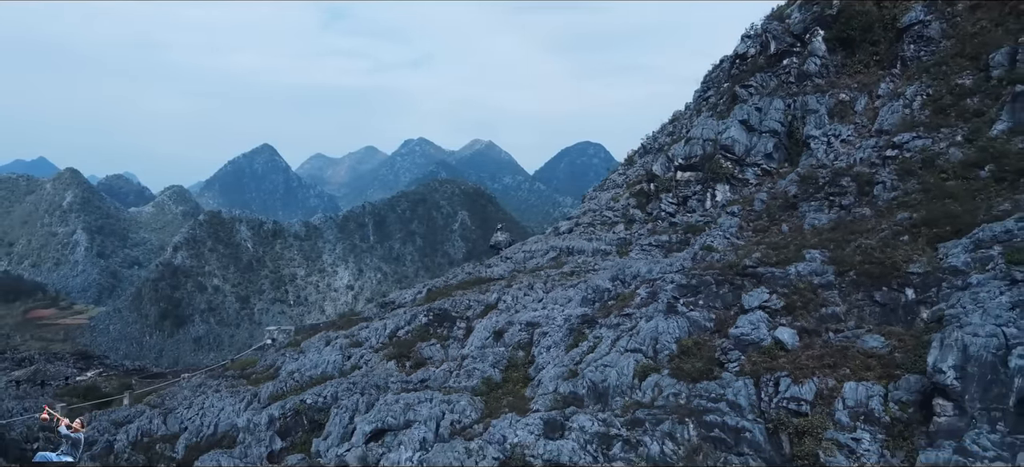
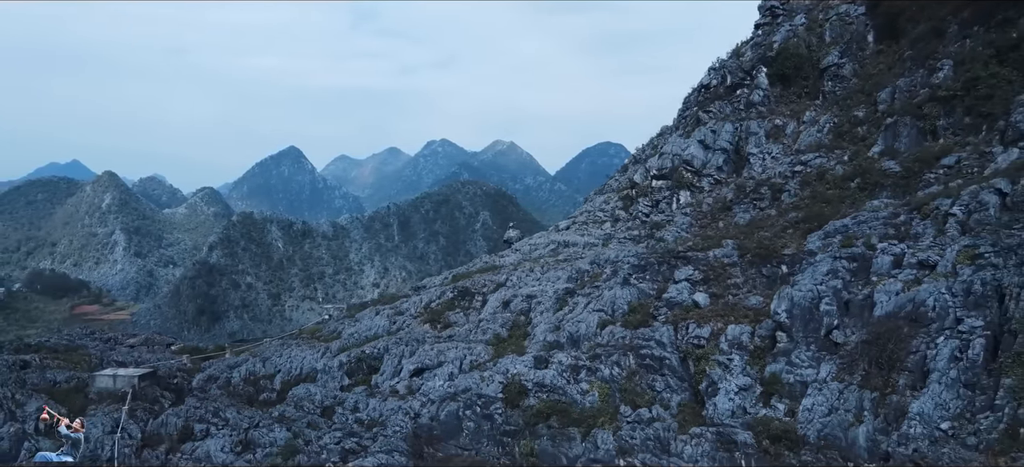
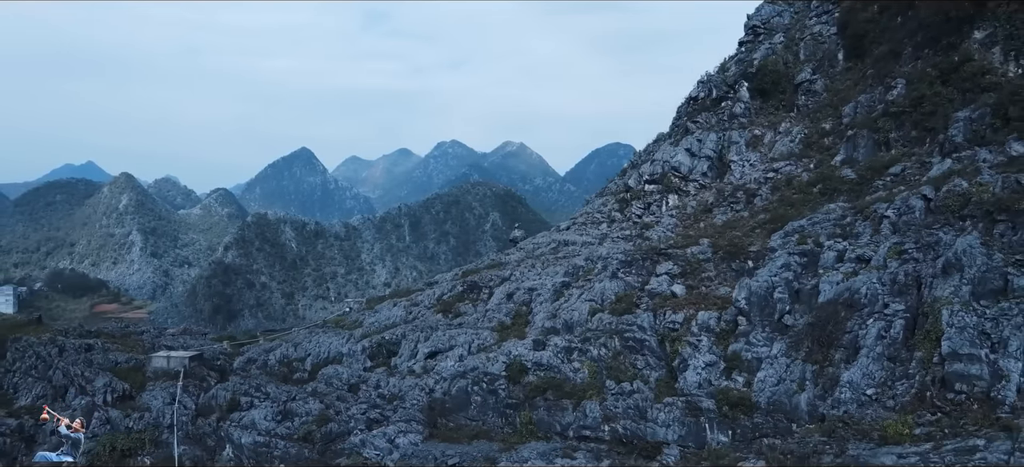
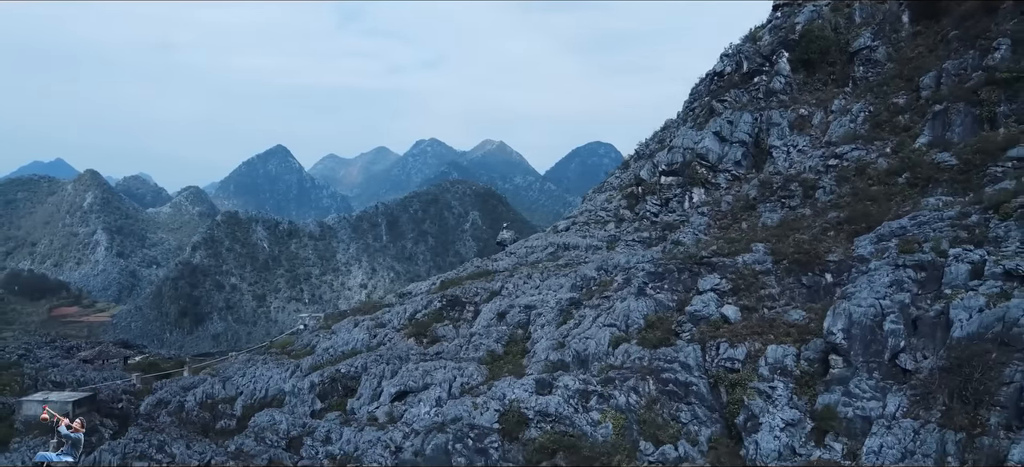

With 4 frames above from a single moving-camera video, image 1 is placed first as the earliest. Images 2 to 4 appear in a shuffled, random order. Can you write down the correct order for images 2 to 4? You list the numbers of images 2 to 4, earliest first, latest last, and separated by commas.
4, 2, 3
